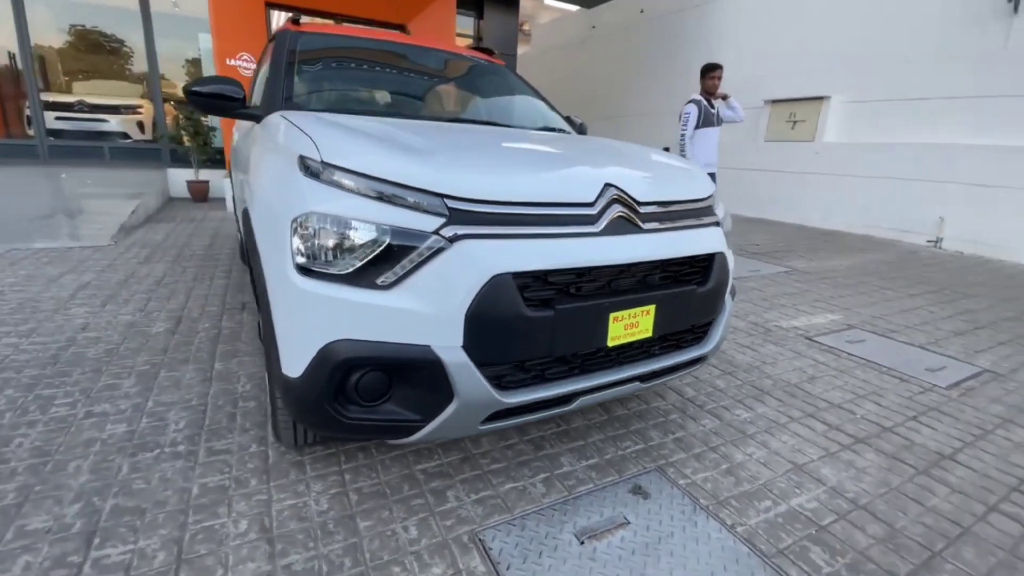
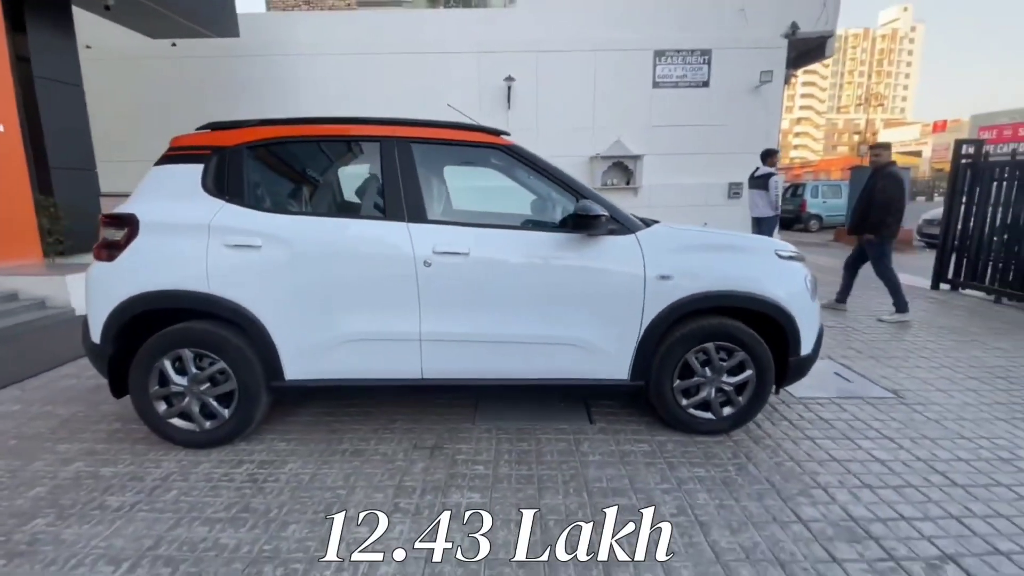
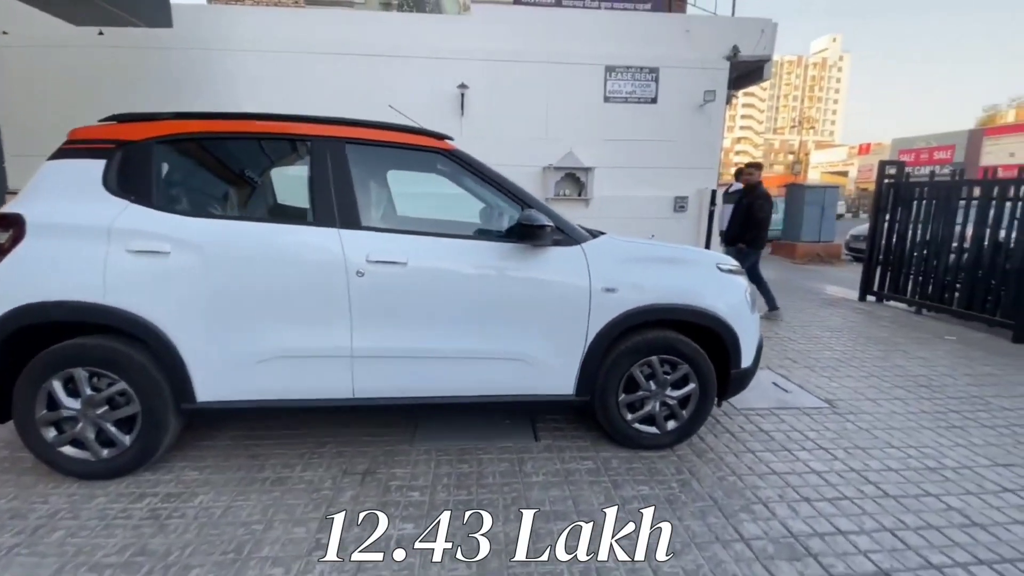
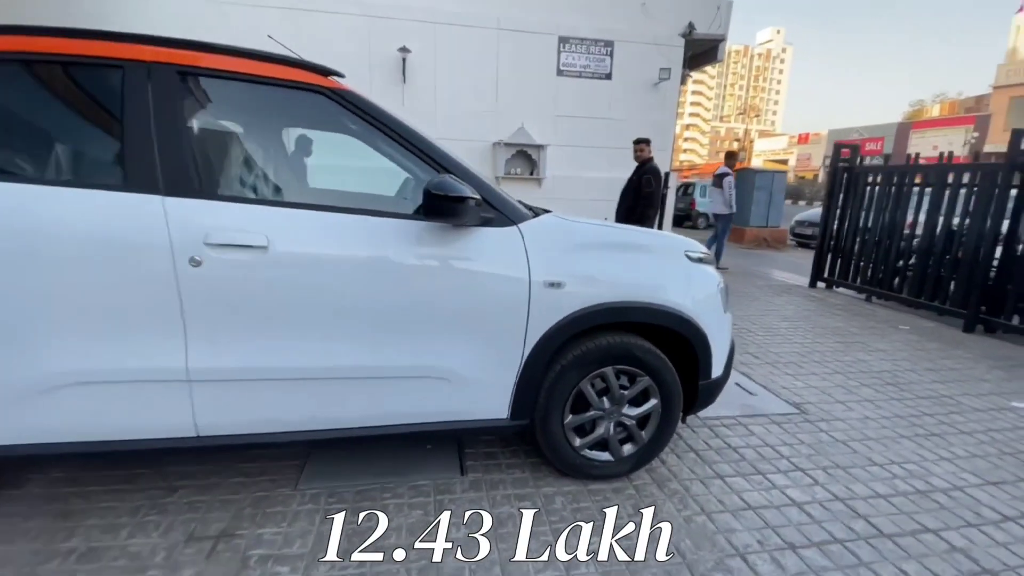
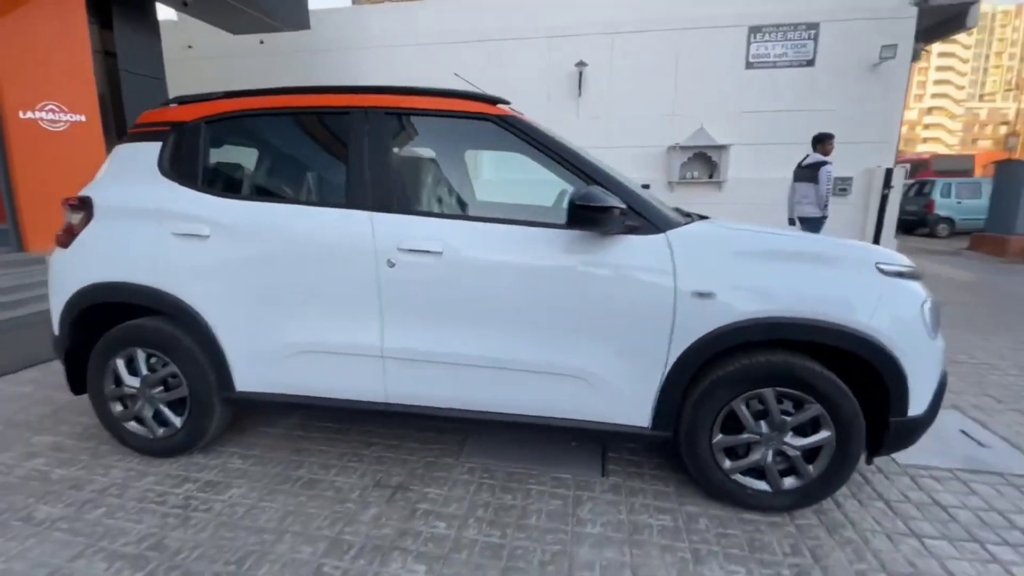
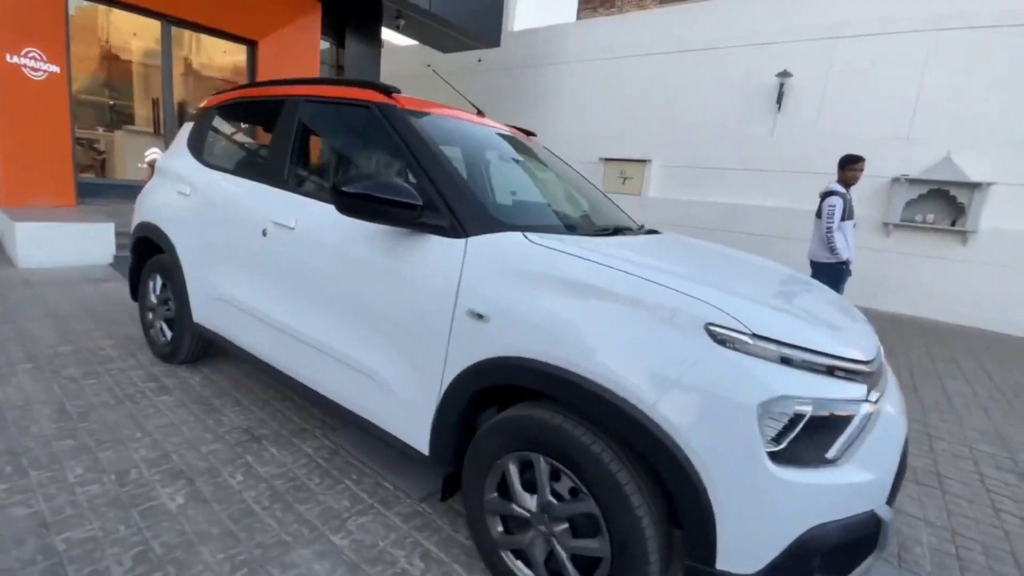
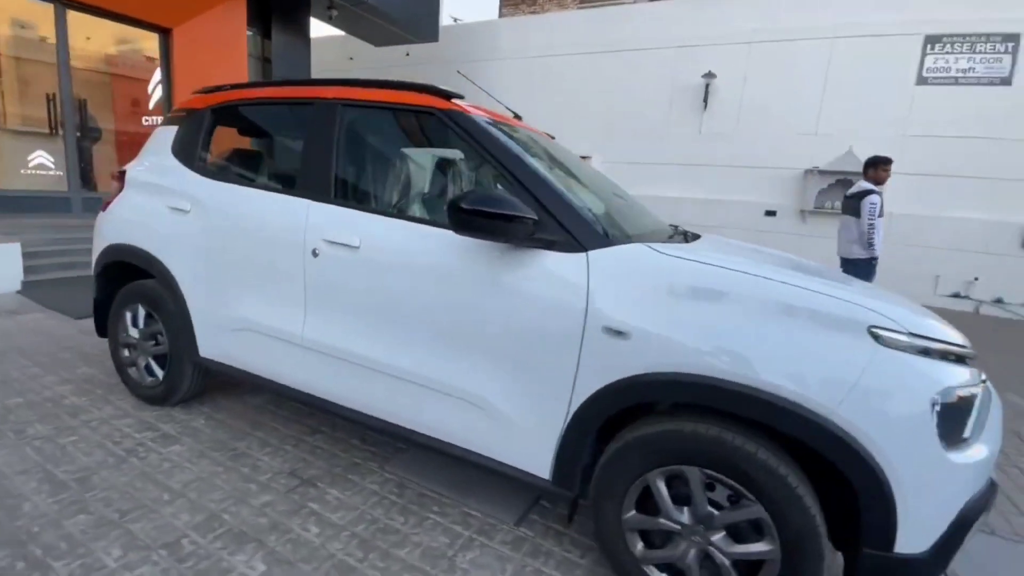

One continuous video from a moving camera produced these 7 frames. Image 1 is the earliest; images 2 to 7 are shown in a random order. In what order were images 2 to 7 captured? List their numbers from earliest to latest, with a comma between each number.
6, 7, 5, 2, 3, 4
